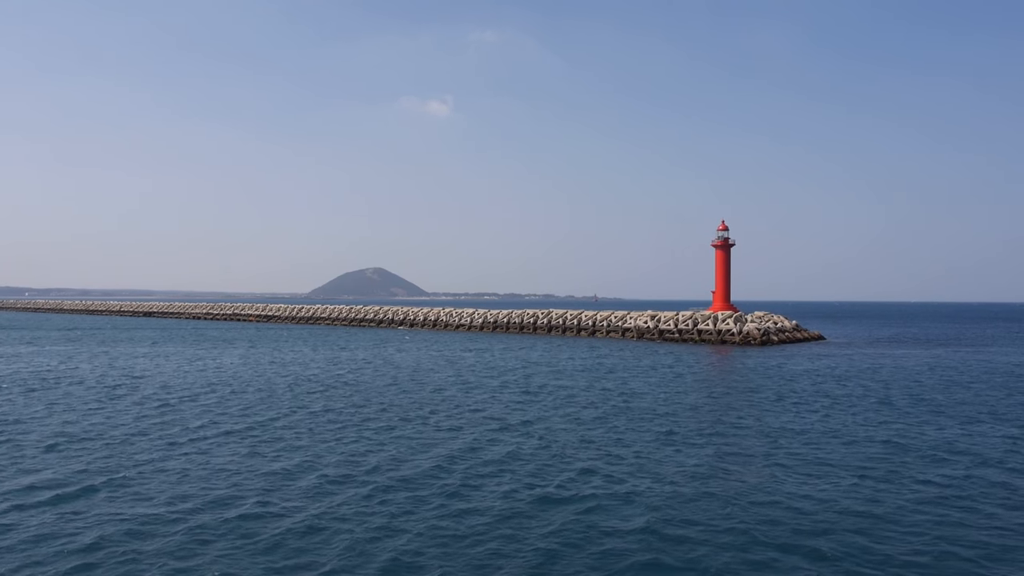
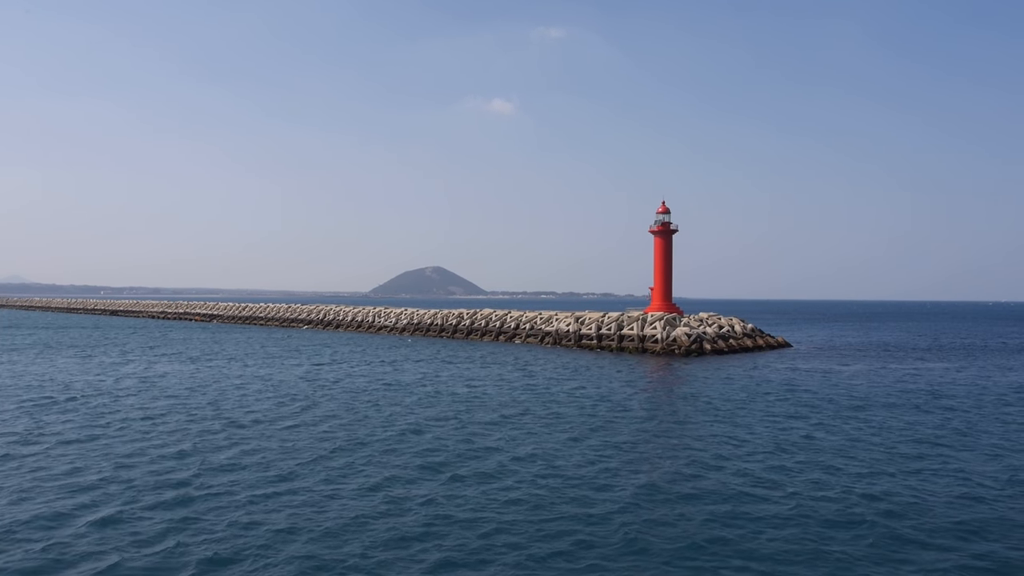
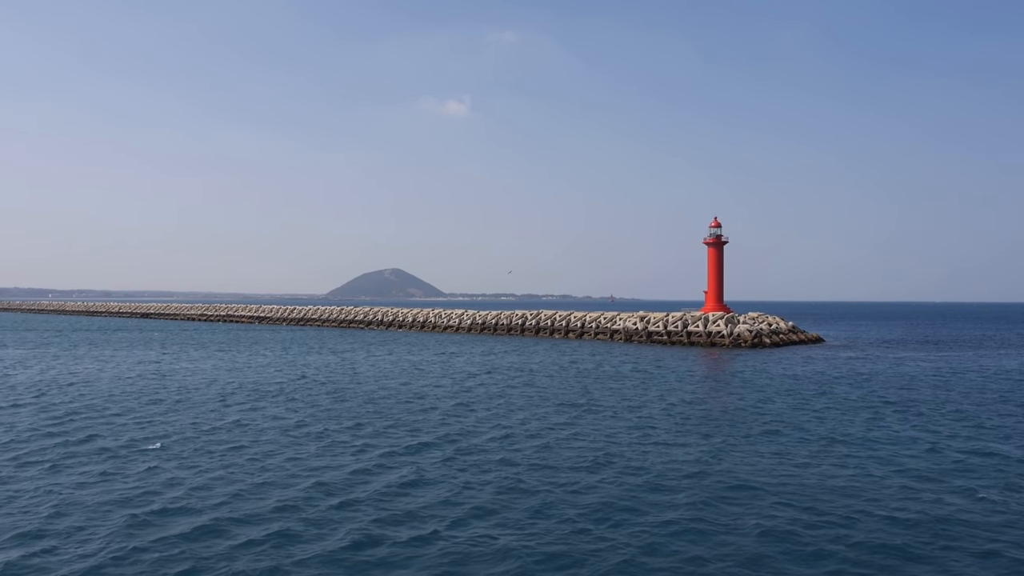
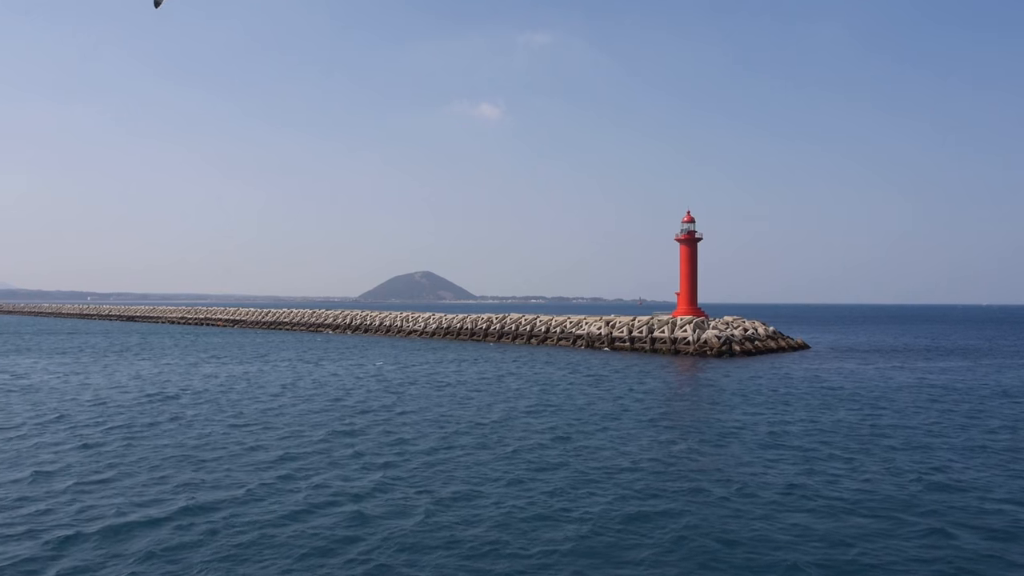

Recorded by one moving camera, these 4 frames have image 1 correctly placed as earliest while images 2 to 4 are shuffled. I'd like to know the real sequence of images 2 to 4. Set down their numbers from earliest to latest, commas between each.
3, 4, 2
